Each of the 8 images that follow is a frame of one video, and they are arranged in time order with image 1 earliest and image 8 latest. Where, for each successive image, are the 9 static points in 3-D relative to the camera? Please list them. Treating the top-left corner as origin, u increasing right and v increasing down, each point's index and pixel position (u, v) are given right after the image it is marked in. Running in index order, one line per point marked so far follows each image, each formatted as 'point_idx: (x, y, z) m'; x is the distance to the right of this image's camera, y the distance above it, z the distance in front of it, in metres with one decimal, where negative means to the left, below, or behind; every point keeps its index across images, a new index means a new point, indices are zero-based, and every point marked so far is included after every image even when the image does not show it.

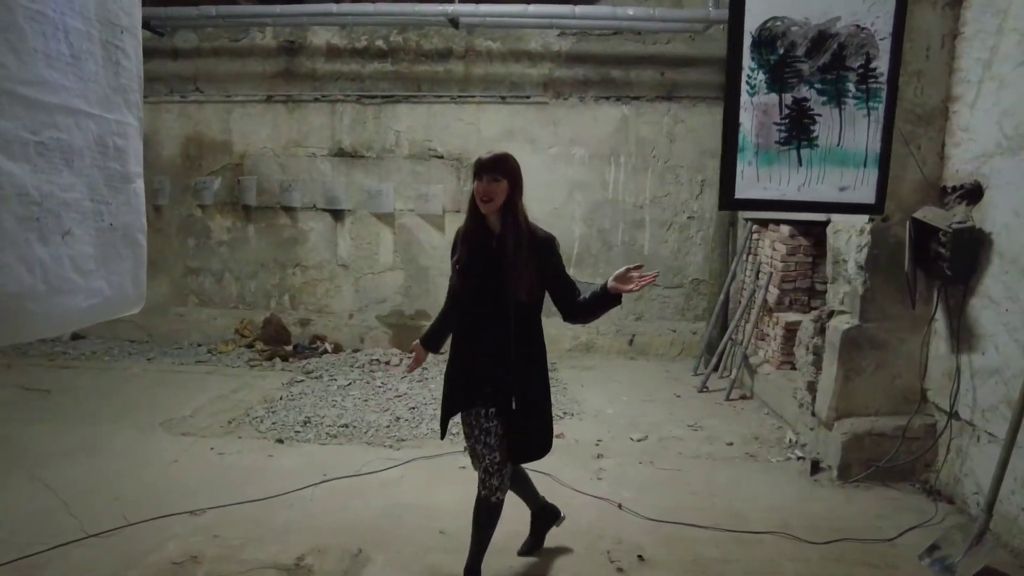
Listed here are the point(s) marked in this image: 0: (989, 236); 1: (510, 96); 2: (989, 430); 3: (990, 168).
0: (+1.9, +0.2, +2.6) m
1: (0.0, +1.5, +5.1) m
2: (+1.9, -0.6, +2.5) m
3: (+1.9, +0.5, +2.6) m
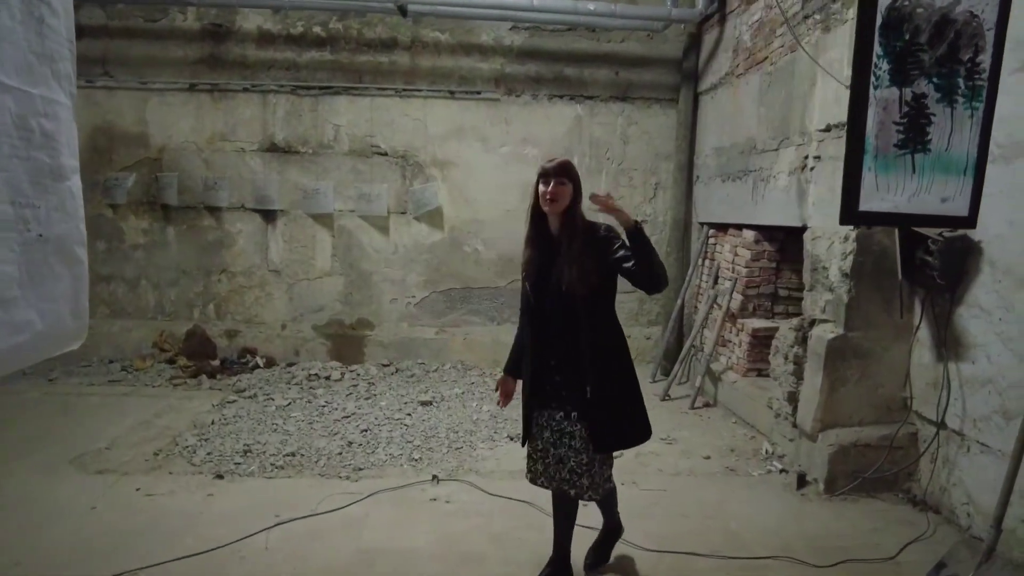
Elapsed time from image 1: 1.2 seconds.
0: (+1.8, +0.2, +2.5) m
1: (-0.4, +1.4, +4.8) m
2: (+1.8, -0.6, +2.5) m
3: (+1.8, +0.4, +2.6) m
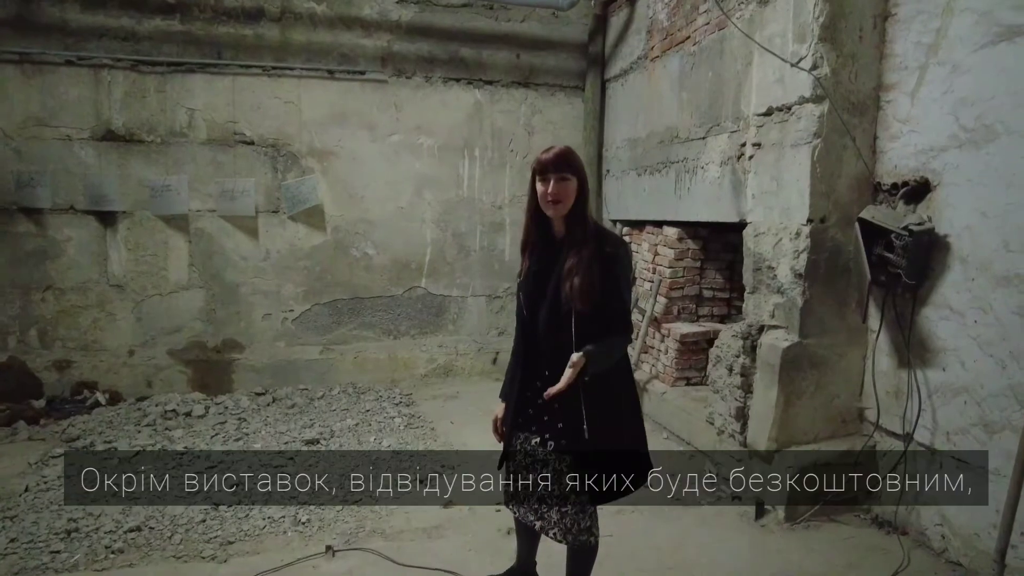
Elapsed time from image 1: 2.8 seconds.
0: (+1.5, +0.2, +2.3) m
1: (-1.1, +1.4, +4.2) m
2: (+1.5, -0.6, +2.3) m
3: (+1.5, +0.4, +2.3) m
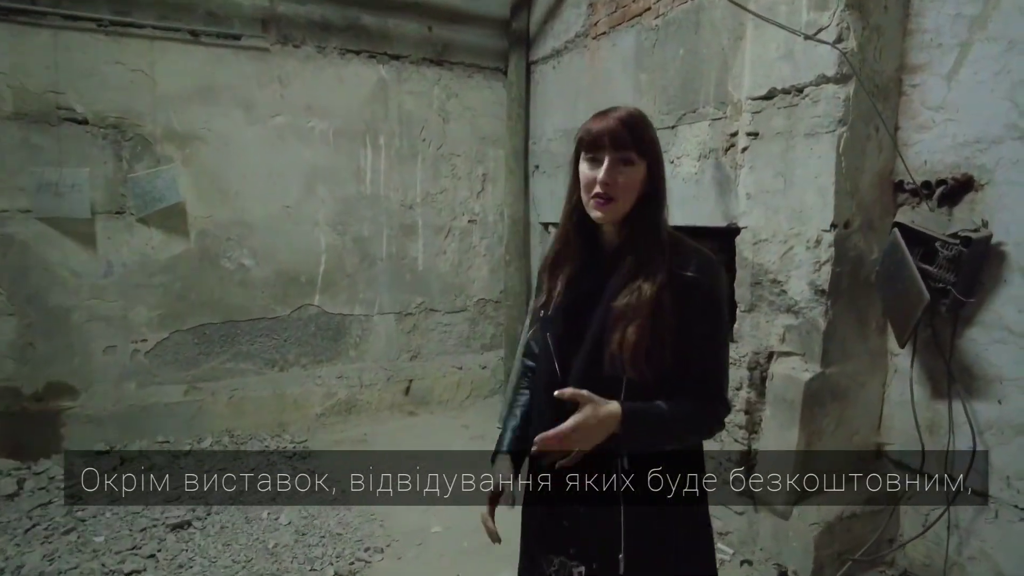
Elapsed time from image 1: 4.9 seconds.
0: (+1.4, +0.1, +1.9) m
1: (-1.5, +1.3, +3.3) m
2: (+1.5, -0.6, +1.9) m
3: (+1.4, +0.4, +2.0) m
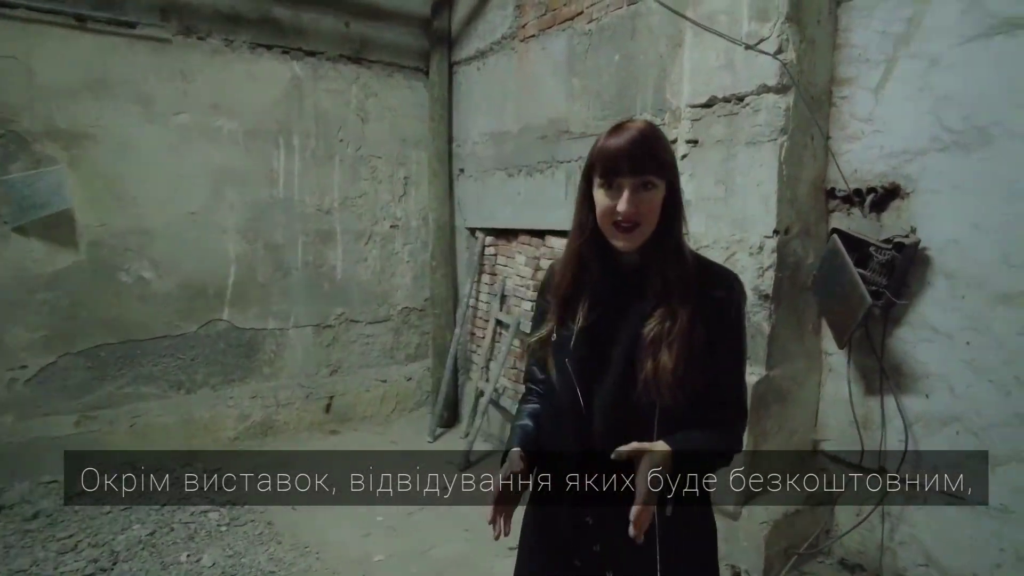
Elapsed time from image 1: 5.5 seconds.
0: (+1.3, +0.1, +2.0) m
1: (-1.8, +1.2, +2.9) m
2: (+1.3, -0.6, +2.0) m
3: (+1.3, +0.4, +2.1) m
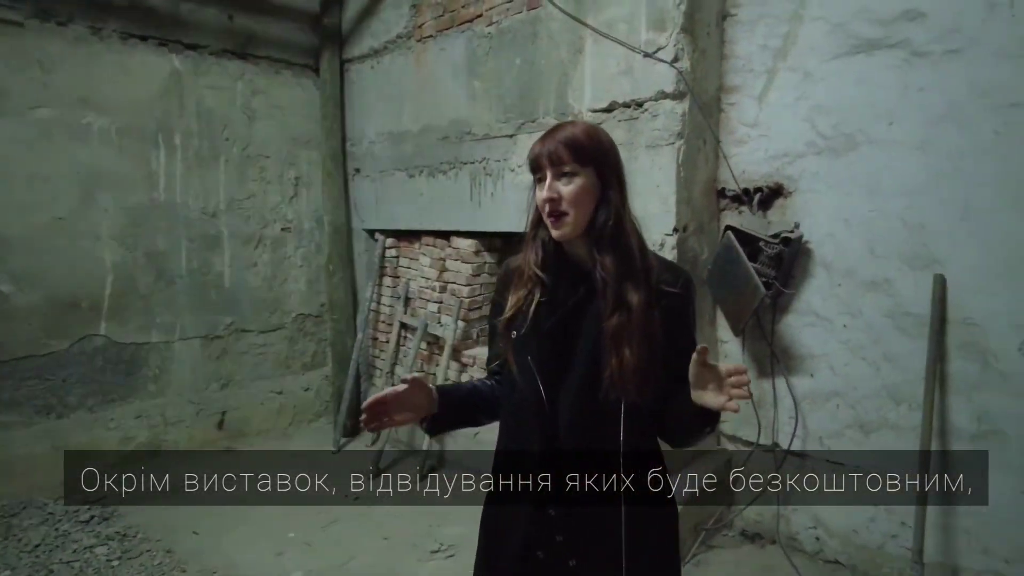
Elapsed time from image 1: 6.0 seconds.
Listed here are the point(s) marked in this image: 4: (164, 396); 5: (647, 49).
0: (+1.0, +0.1, +2.3) m
1: (-2.3, +1.1, +2.5) m
2: (+1.1, -0.6, +2.3) m
3: (+1.0, +0.4, +2.3) m
4: (-1.7, -0.5, +3.3) m
5: (+0.5, +0.8, +2.3) m
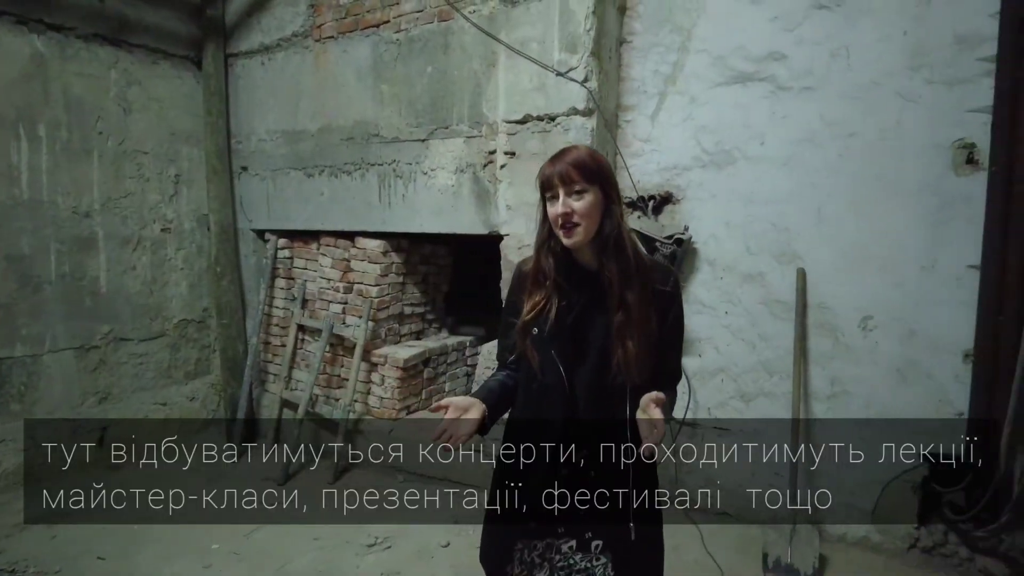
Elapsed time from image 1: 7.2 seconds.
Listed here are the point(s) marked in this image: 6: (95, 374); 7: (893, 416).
0: (+0.7, +0.2, +2.7) m
1: (-2.5, +1.1, +2.1) m
2: (+0.8, -0.6, +2.7) m
3: (+0.7, +0.4, +2.7) m
4: (-2.2, -0.6, +3.0) m
5: (+0.2, +0.9, +2.6) m
6: (-2.0, -0.4, +3.2) m
7: (+1.4, -0.5, +2.4) m
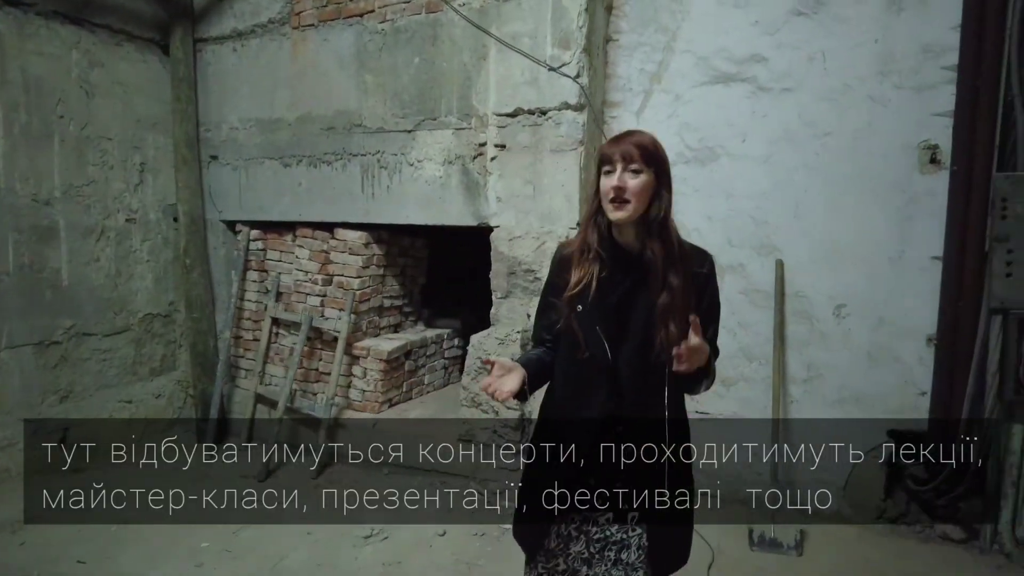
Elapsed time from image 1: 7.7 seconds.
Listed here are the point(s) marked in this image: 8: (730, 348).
0: (+0.7, +0.2, +2.8) m
1: (-2.5, +1.1, +1.9) m
2: (+0.8, -0.5, +2.8) m
3: (+0.7, +0.5, +2.8) m
4: (-2.2, -0.5, +2.8) m
5: (+0.2, +0.9, +2.6) m
6: (-2.1, -0.4, +3.0) m
7: (+1.4, -0.4, +2.6) m
8: (+0.9, -0.3, +2.7) m
